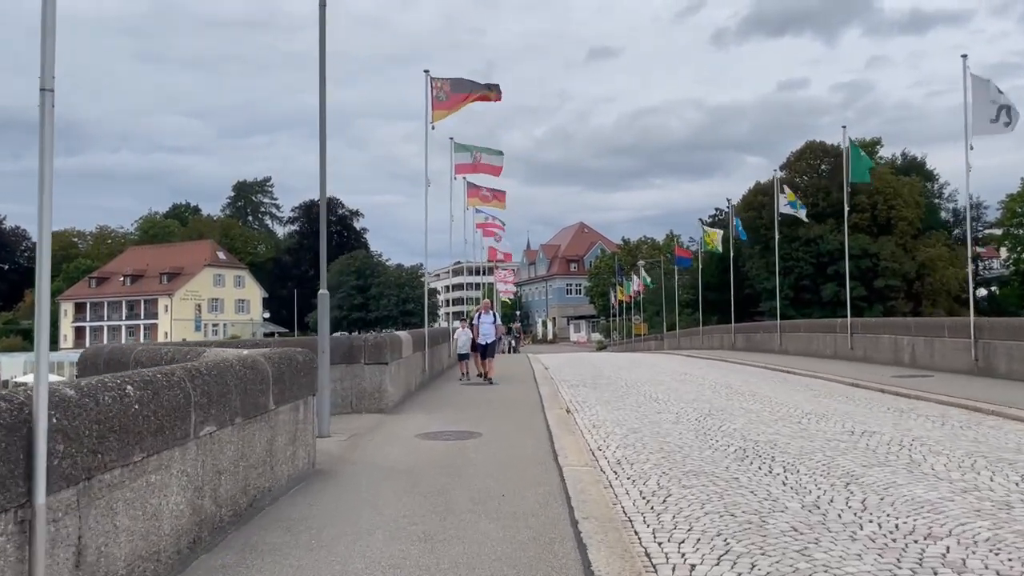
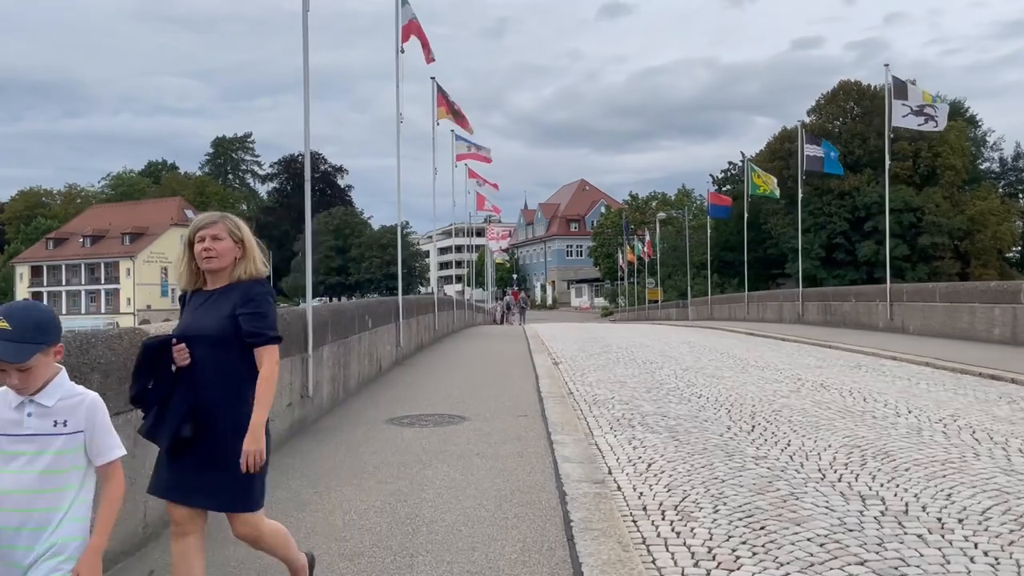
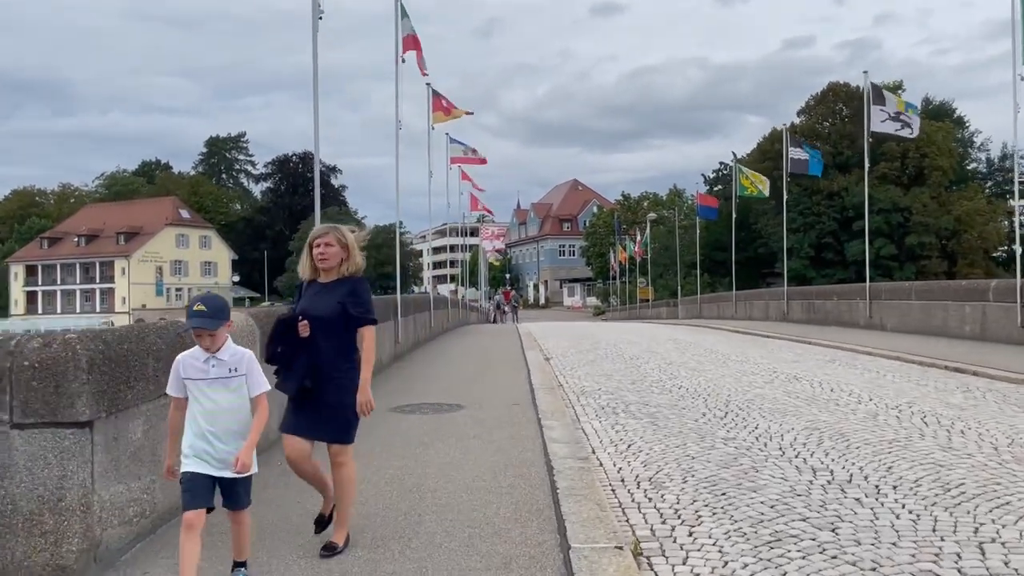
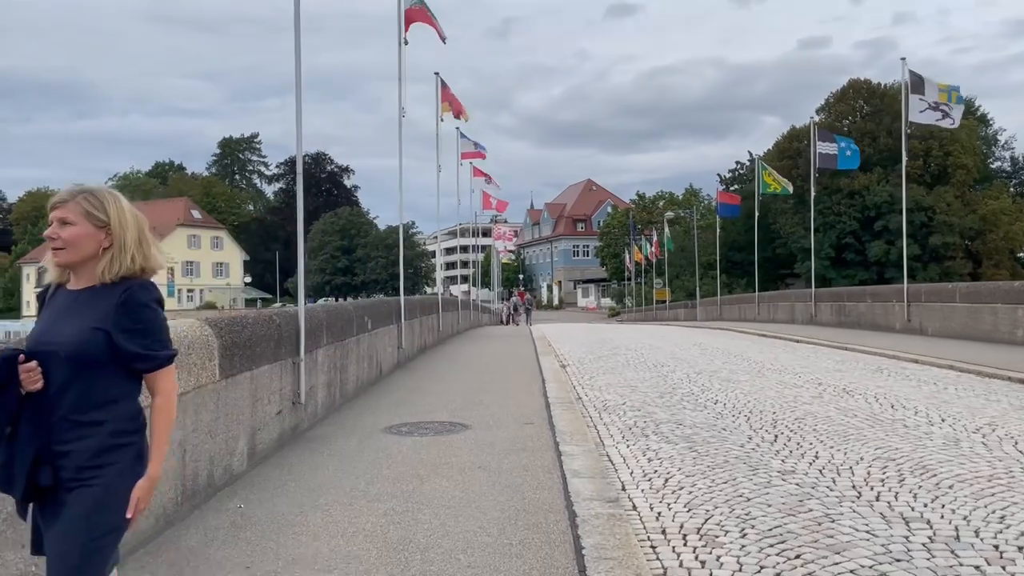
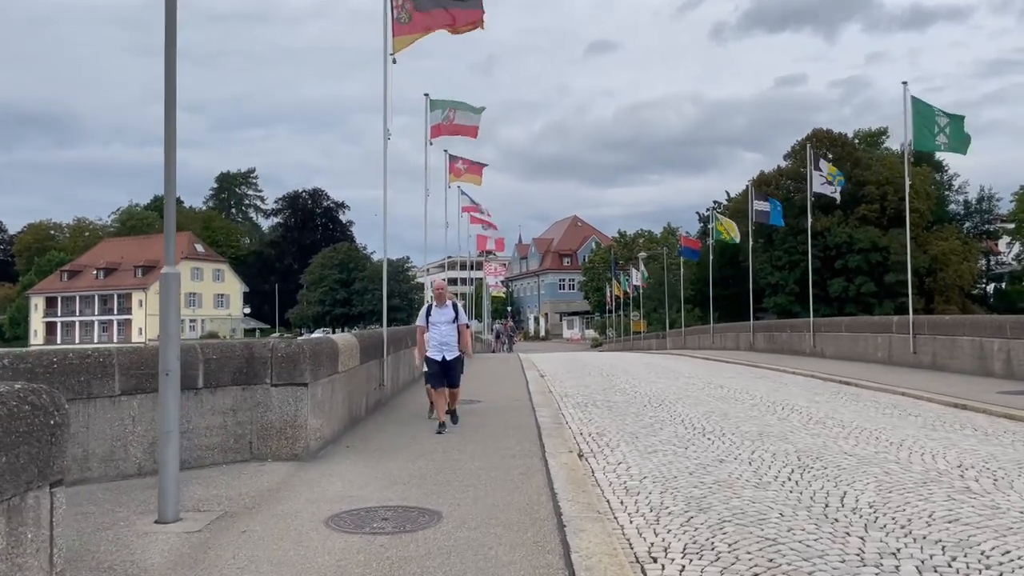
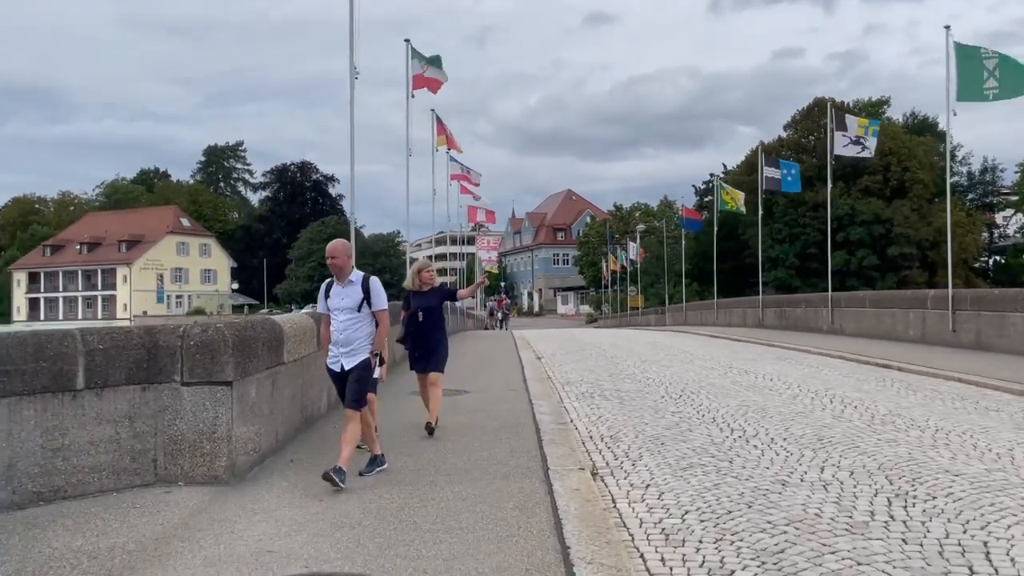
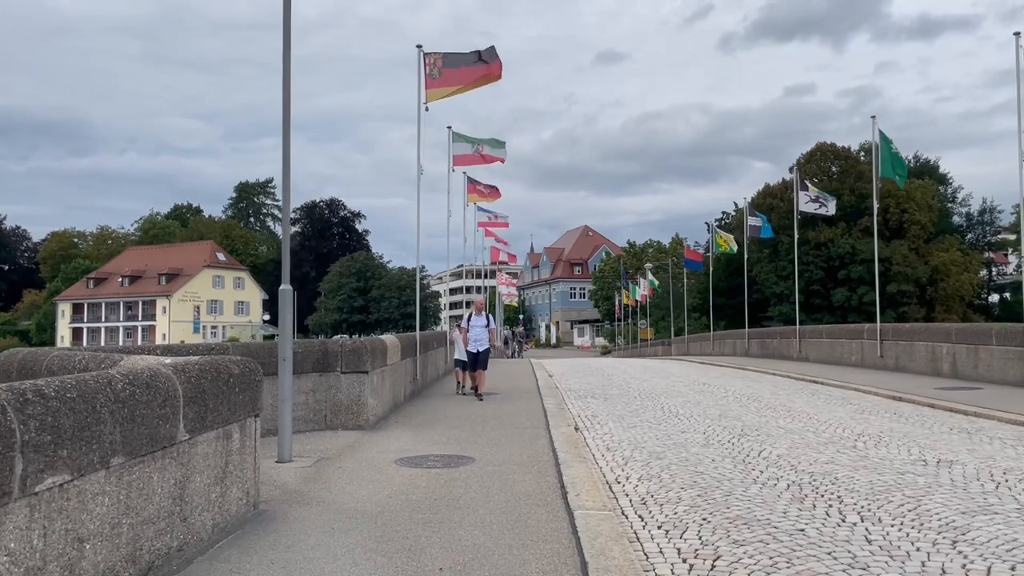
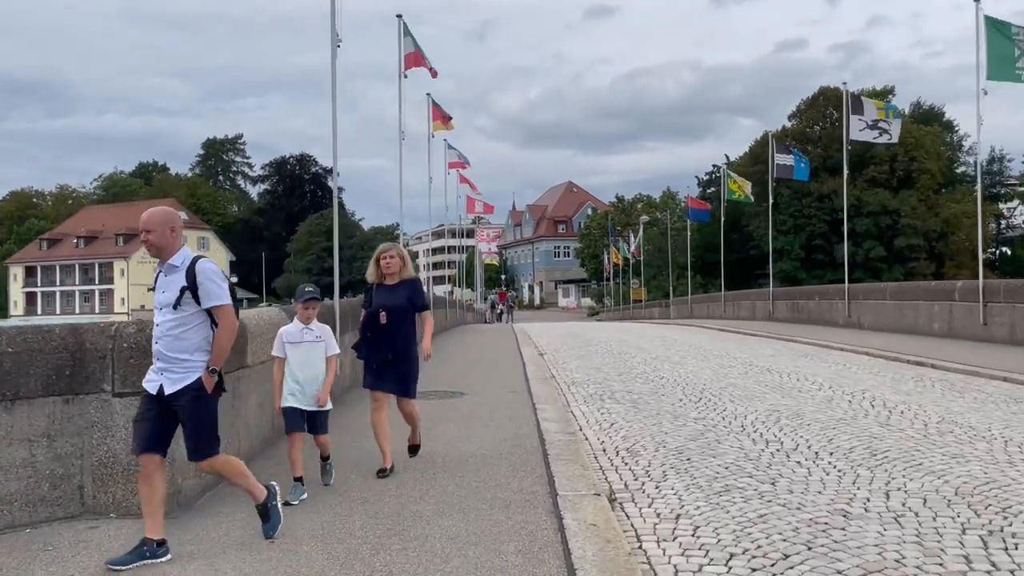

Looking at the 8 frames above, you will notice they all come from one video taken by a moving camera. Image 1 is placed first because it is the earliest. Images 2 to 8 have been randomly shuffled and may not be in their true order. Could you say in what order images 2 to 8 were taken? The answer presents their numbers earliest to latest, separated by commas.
7, 5, 6, 8, 3, 2, 4
